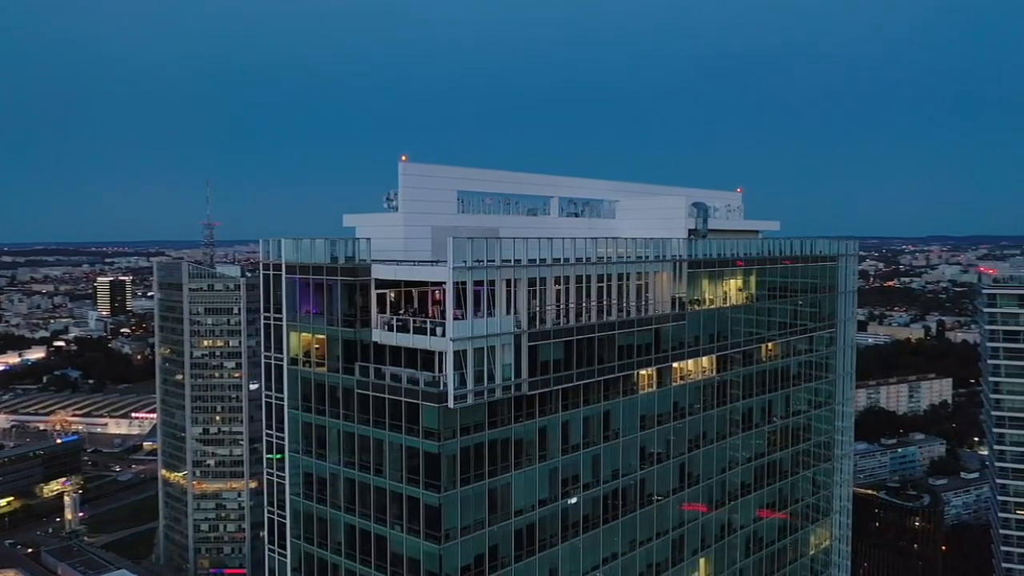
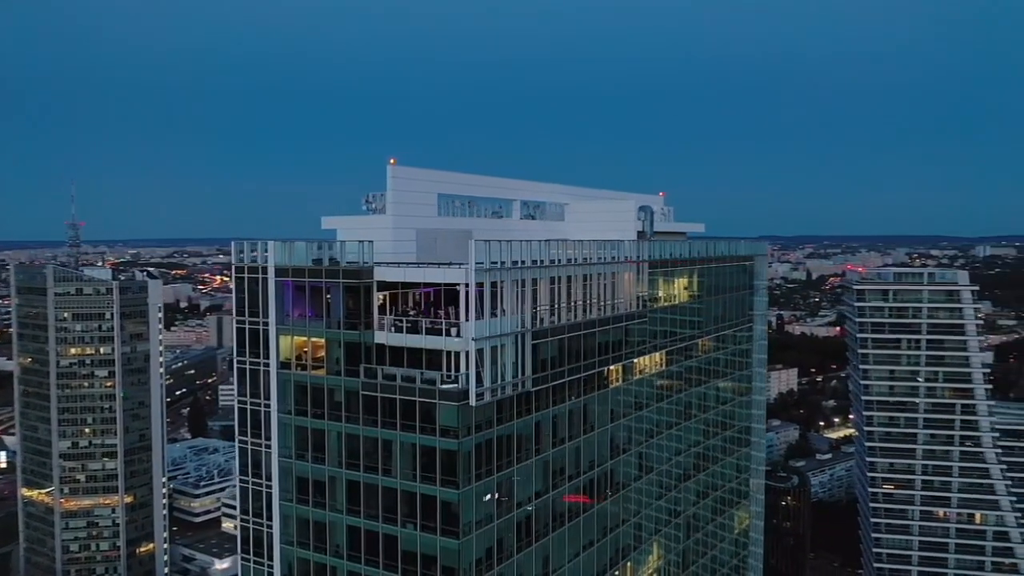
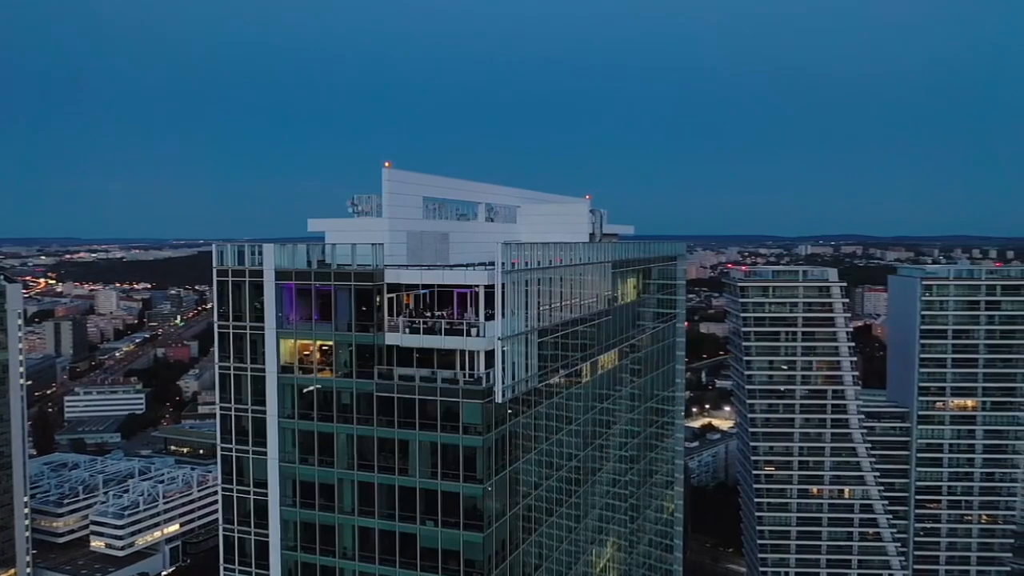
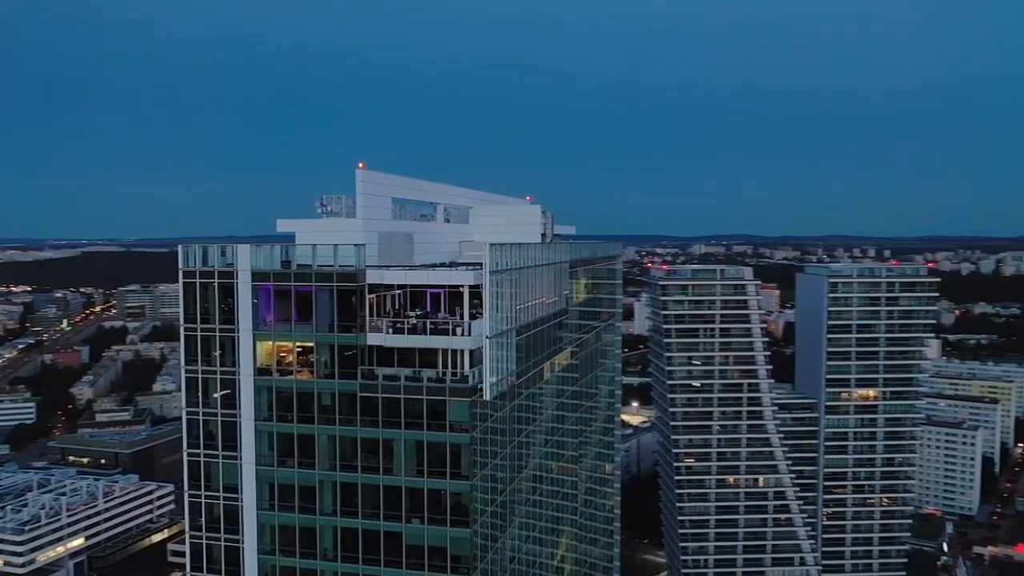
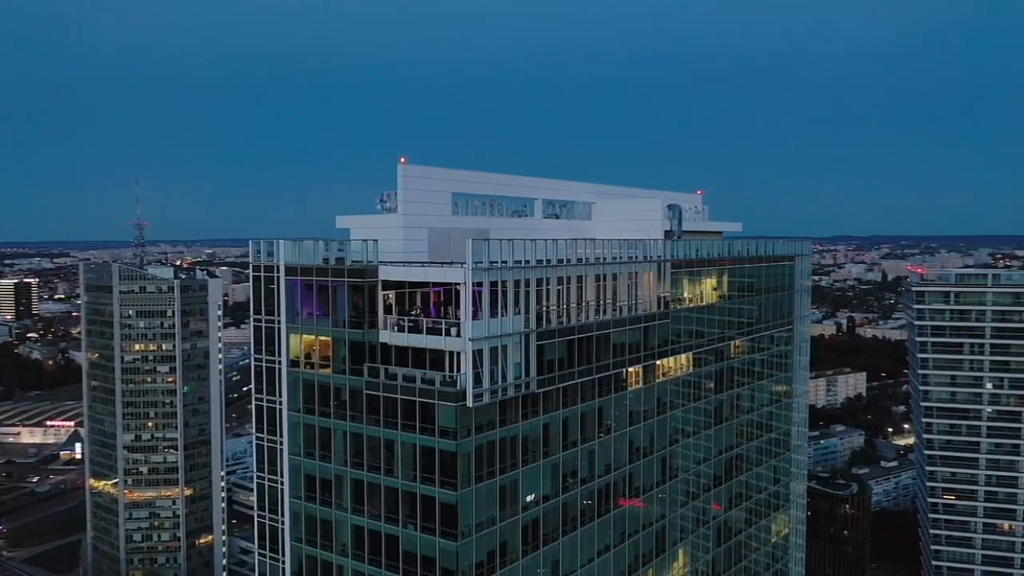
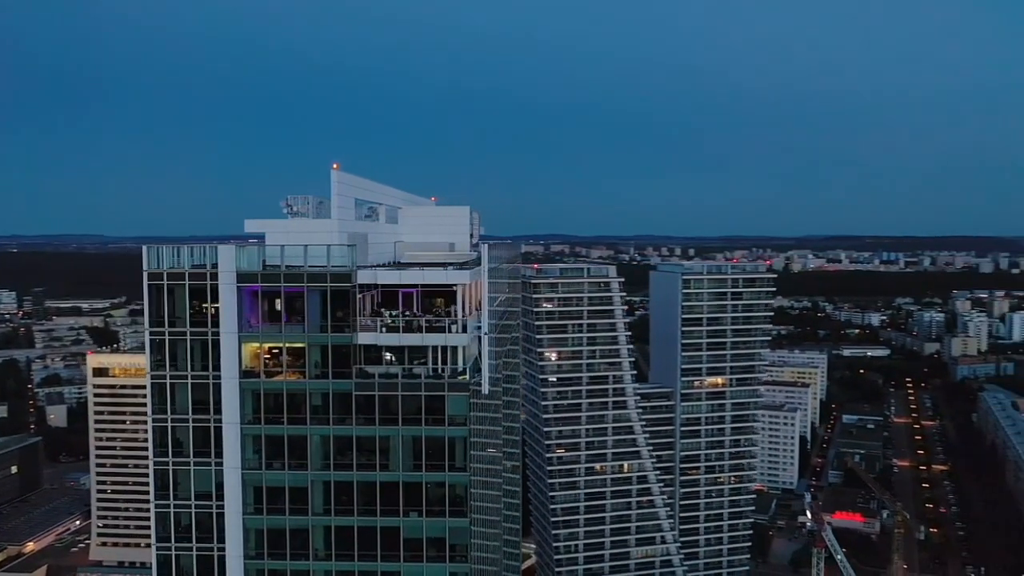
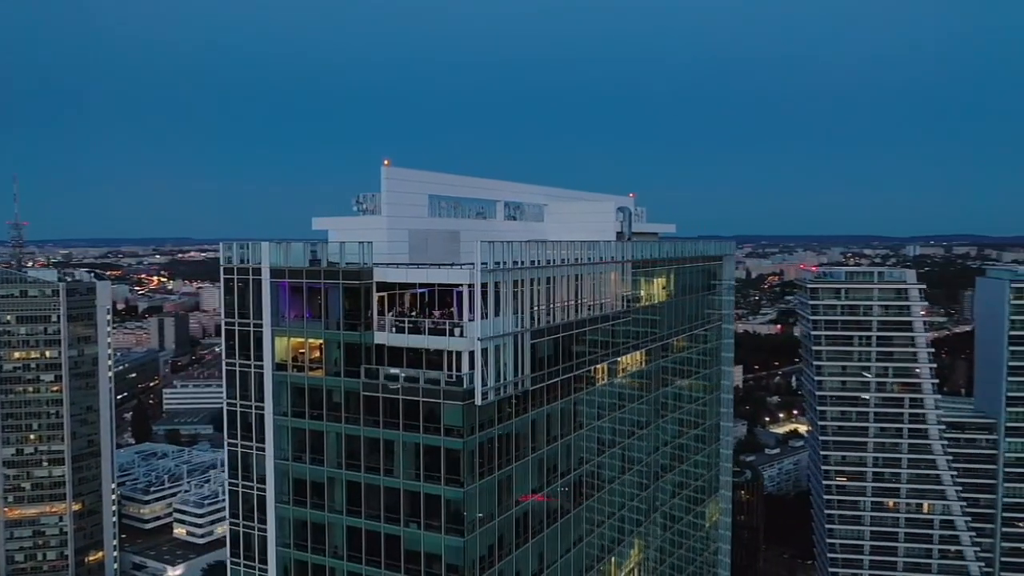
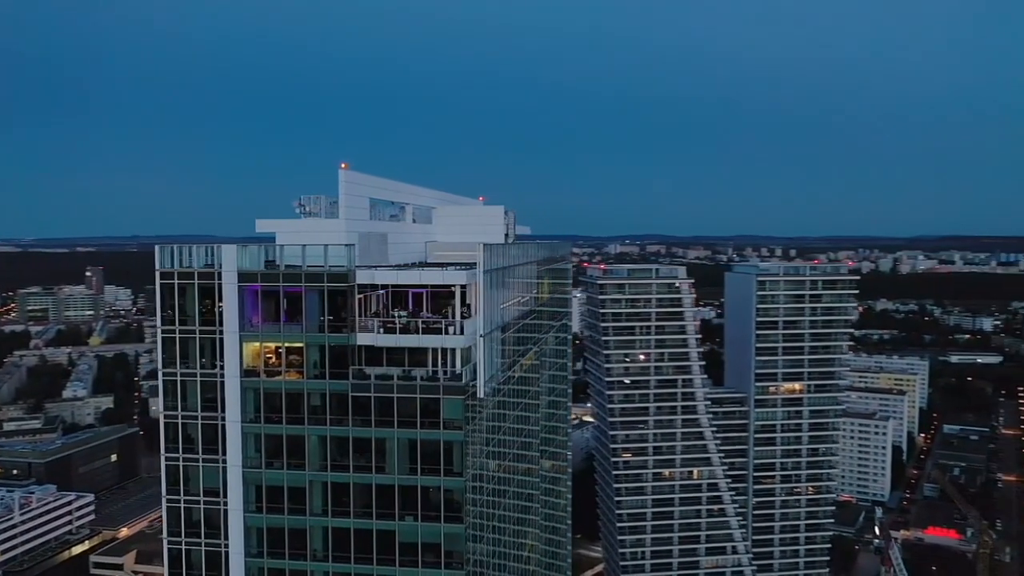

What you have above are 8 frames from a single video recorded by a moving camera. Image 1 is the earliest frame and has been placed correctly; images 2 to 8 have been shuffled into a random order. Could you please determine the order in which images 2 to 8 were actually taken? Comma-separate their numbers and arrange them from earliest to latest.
5, 2, 7, 3, 4, 8, 6
